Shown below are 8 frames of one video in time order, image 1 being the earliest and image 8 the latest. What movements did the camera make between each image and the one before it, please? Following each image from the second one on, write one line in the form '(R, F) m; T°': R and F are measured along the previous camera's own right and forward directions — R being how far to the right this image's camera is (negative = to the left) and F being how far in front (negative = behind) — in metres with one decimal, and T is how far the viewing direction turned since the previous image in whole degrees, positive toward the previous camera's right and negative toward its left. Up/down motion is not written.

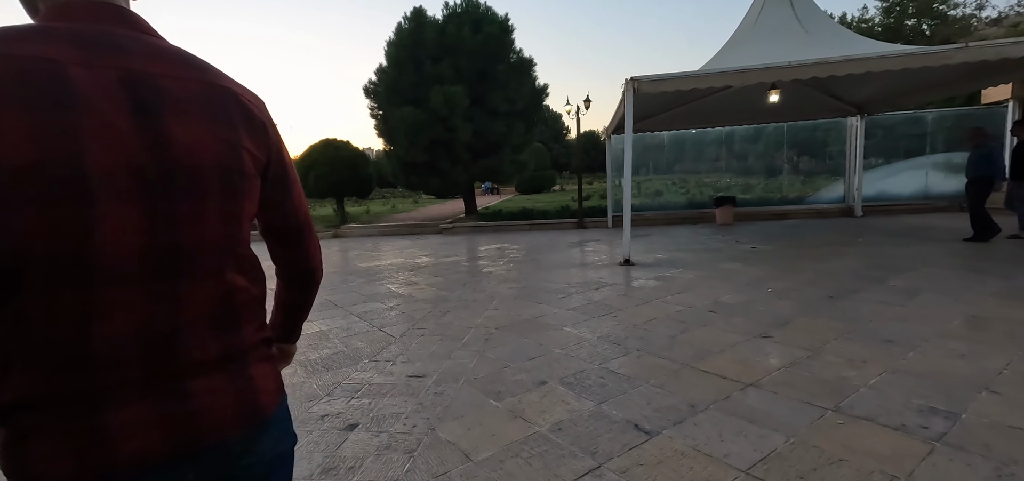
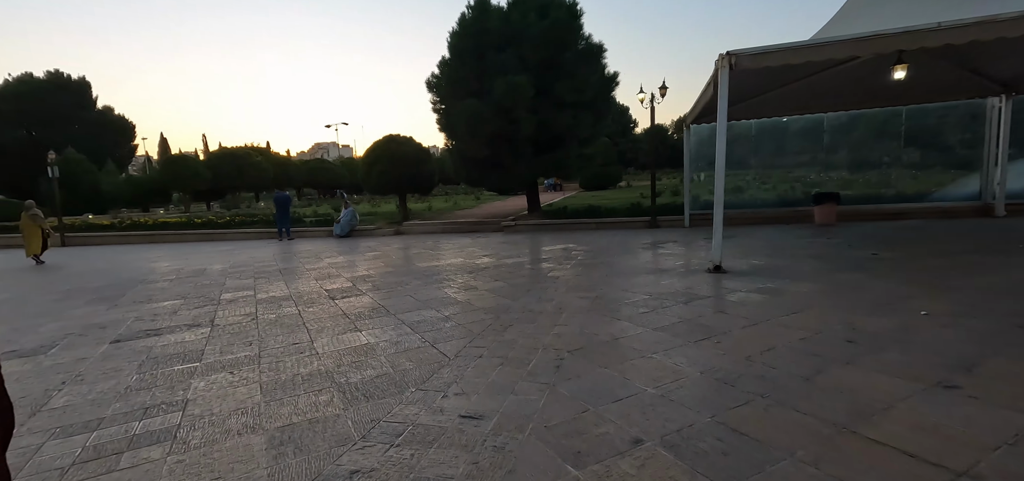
(-0.1, +0.7) m; -7°
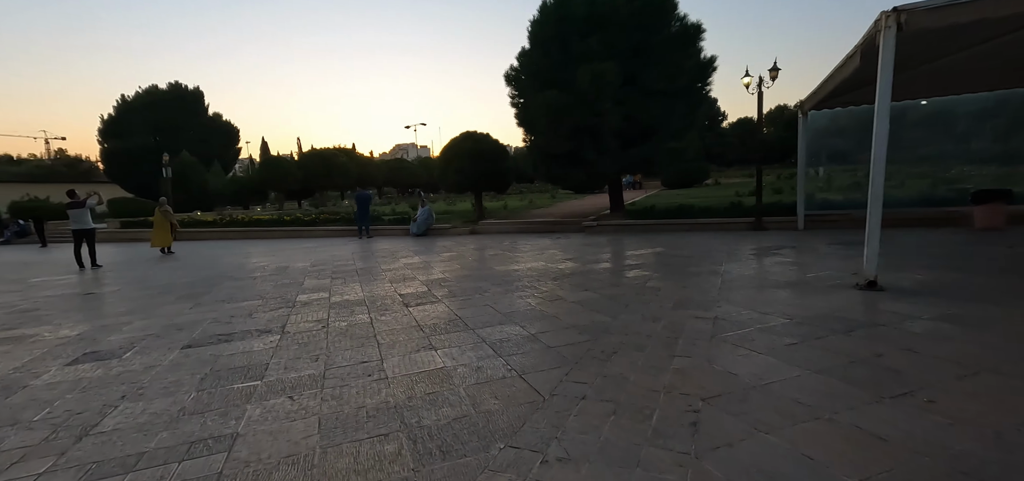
(-0.2, +0.7) m; -9°
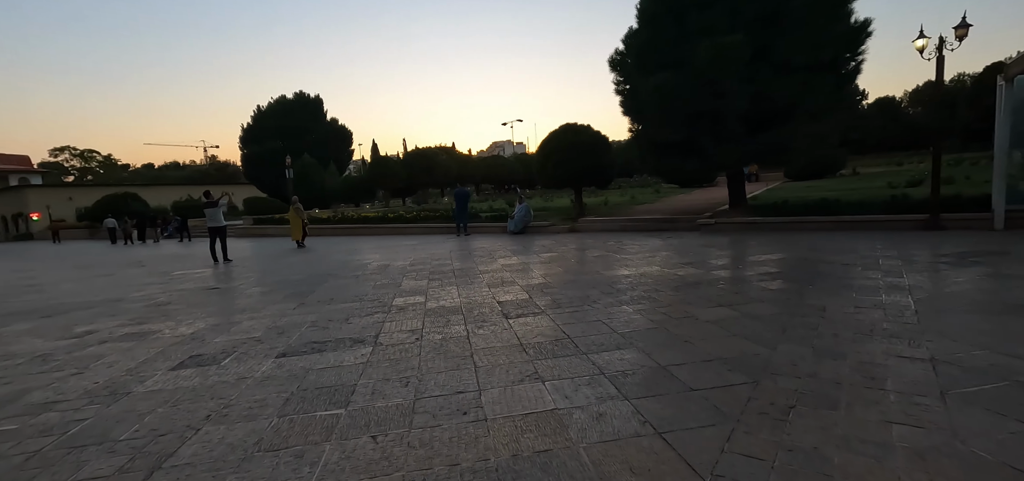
(-0.2, +0.7) m; -11°
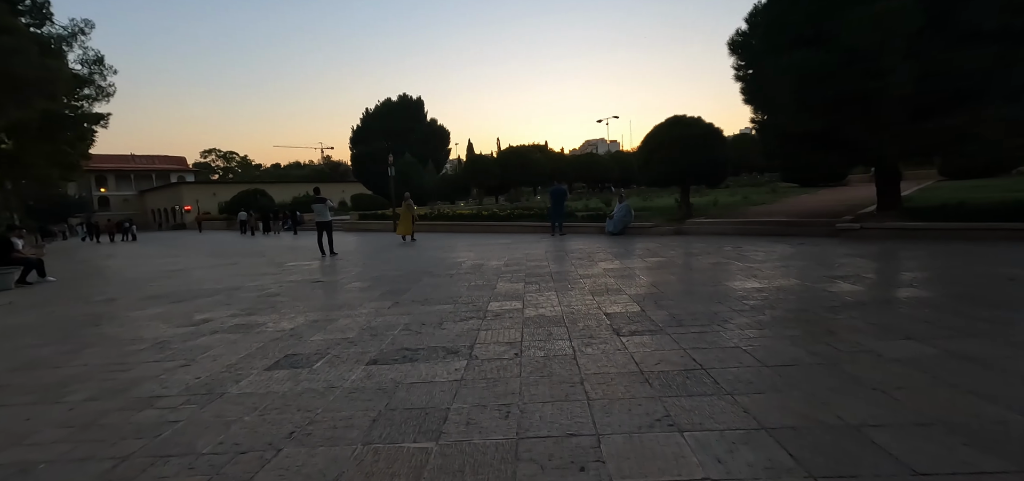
(-0.2, +0.6) m; -11°
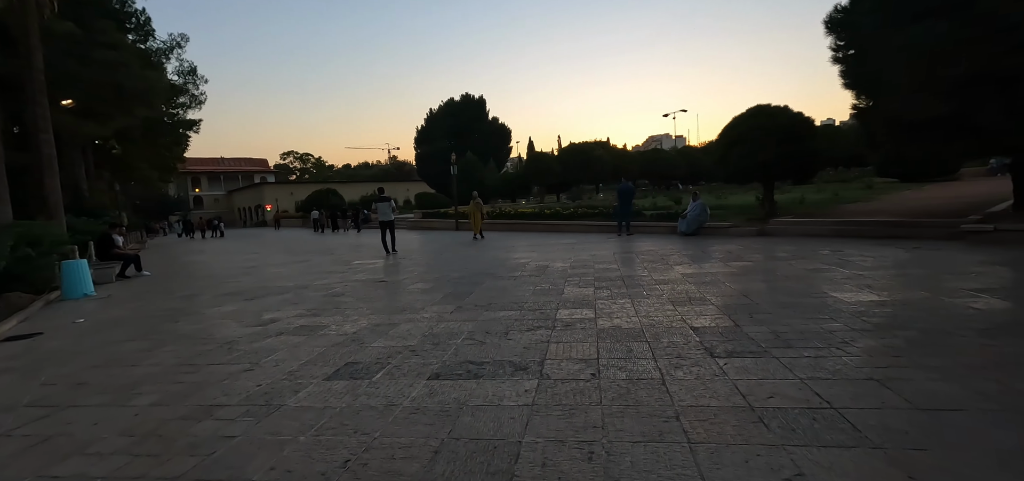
(-0.1, +0.4) m; -7°
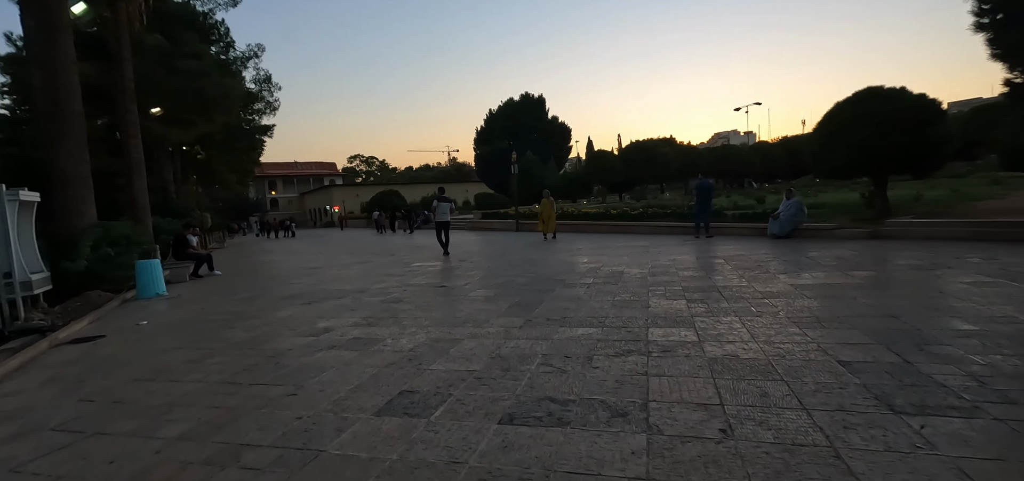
(-0.2, +0.7) m; -7°
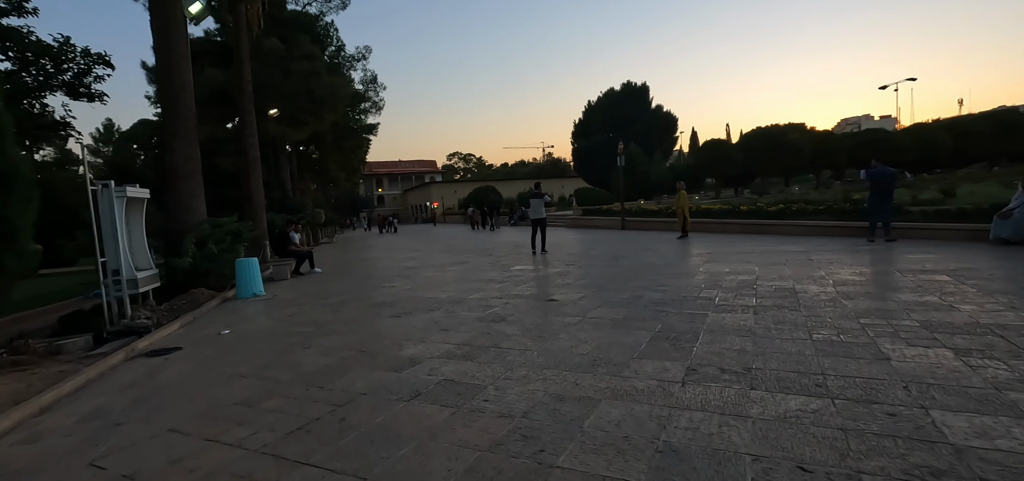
(-0.4, +1.4) m; -11°
